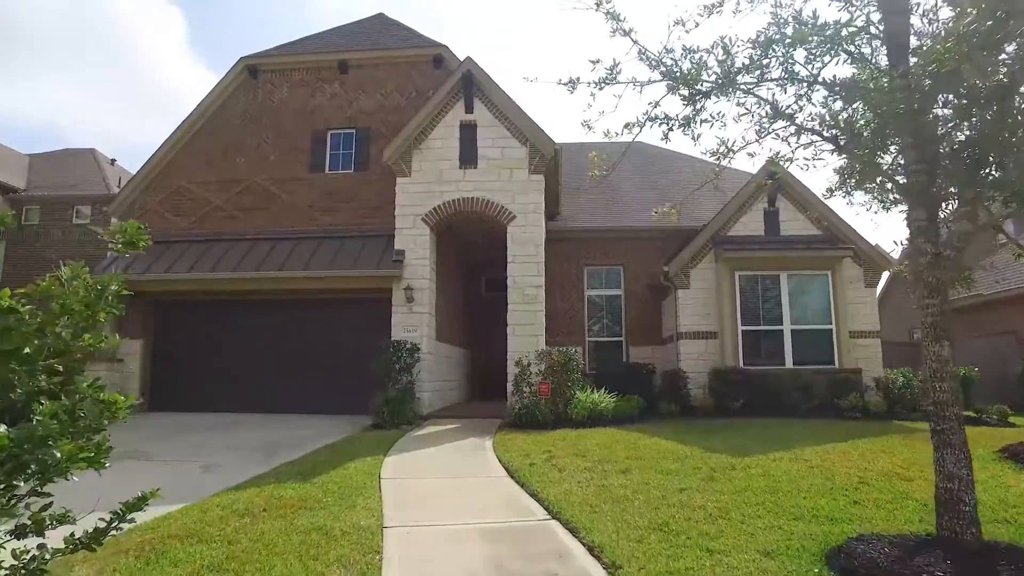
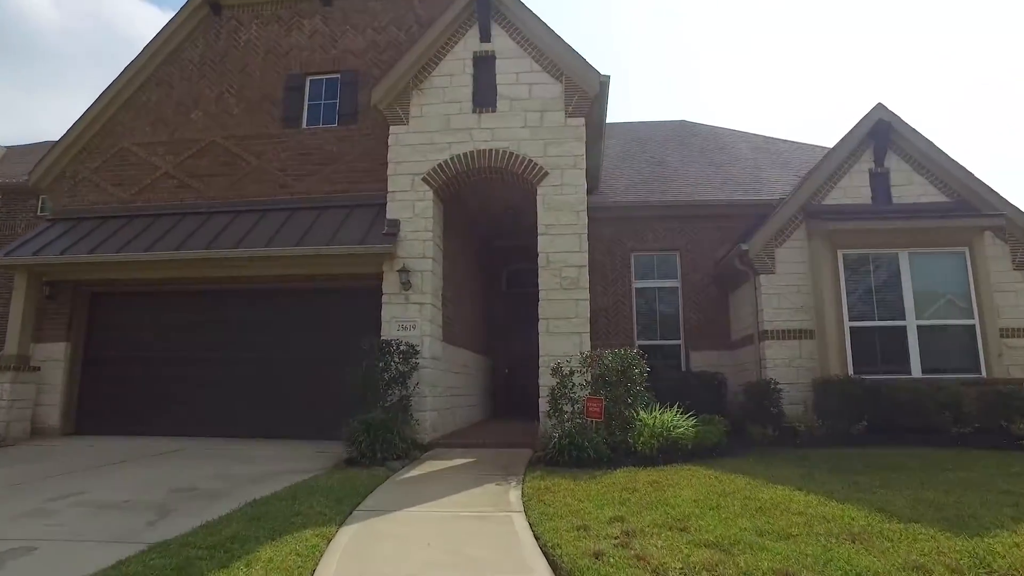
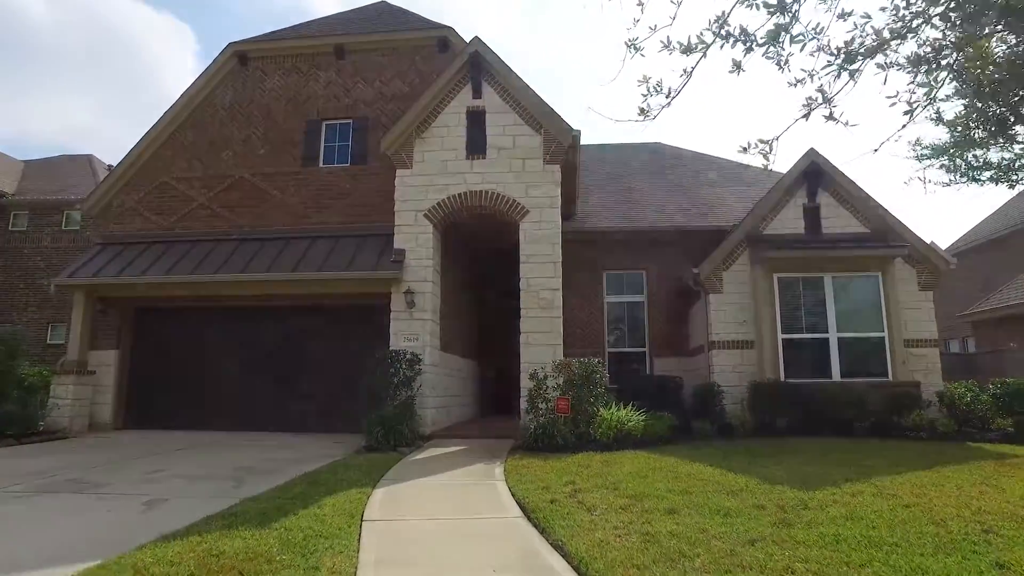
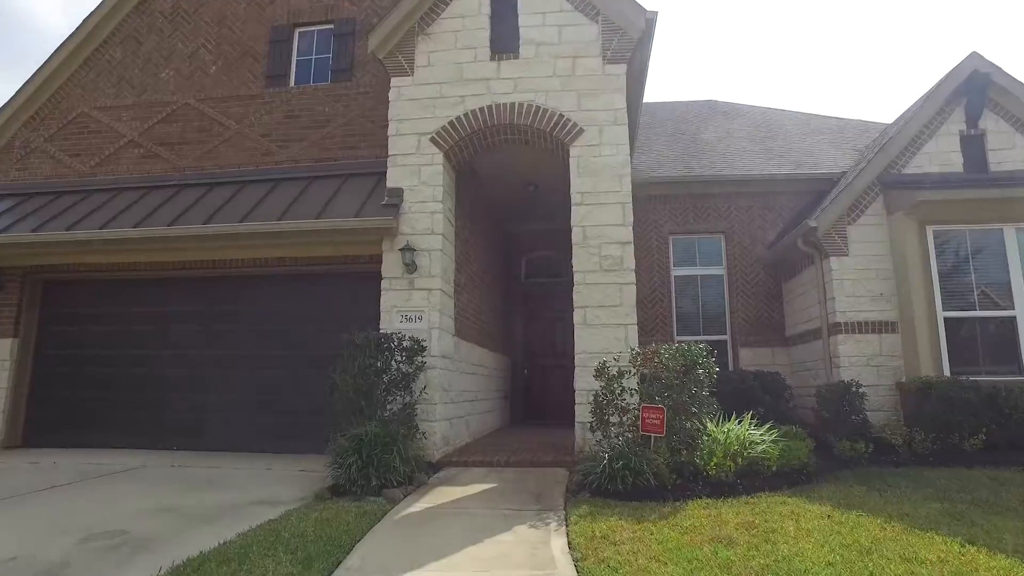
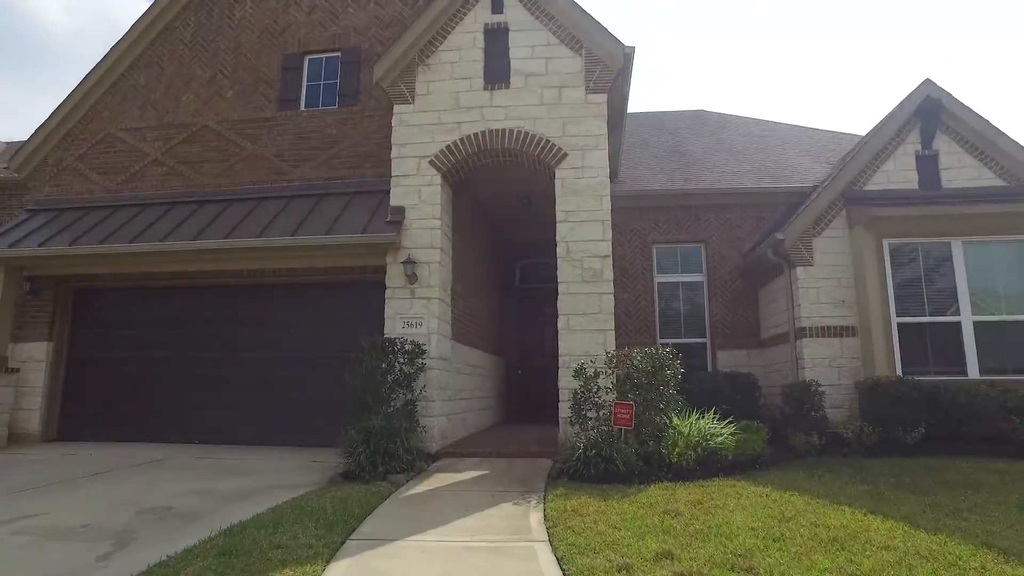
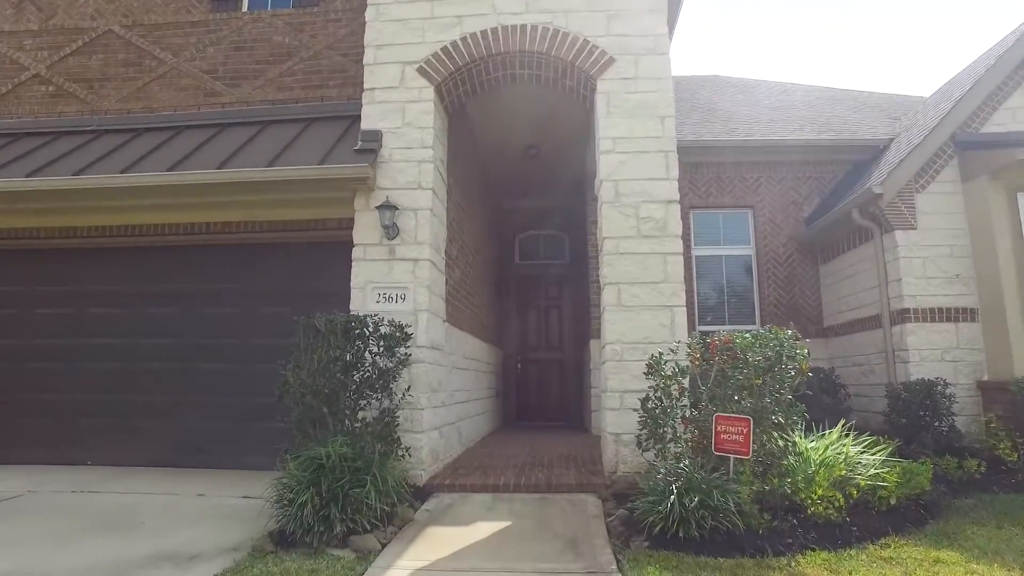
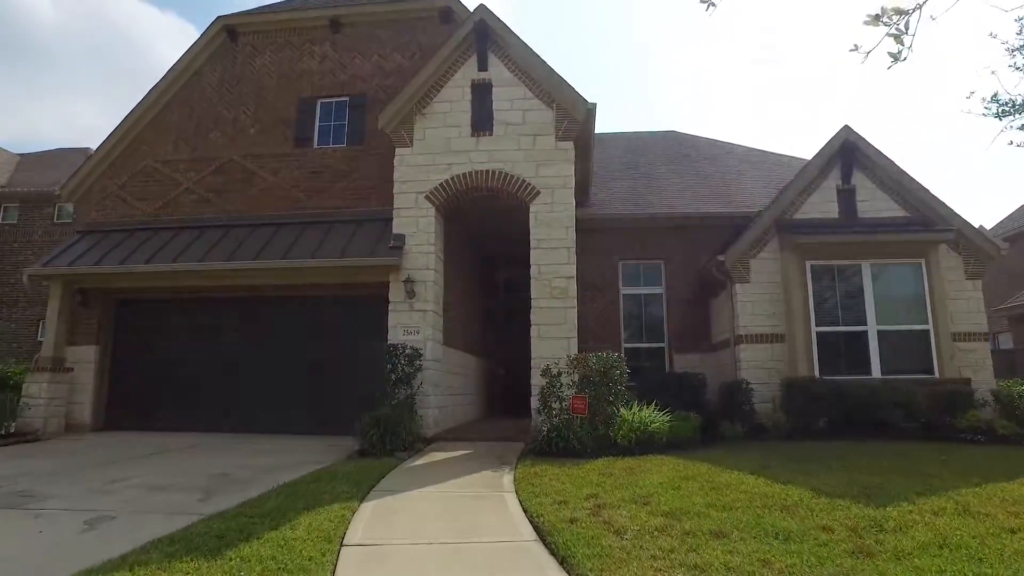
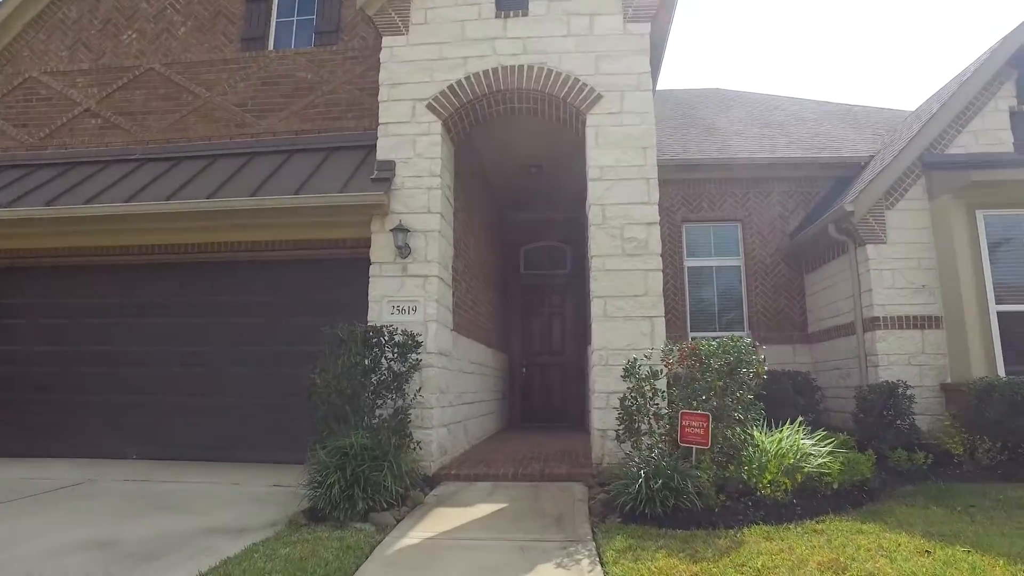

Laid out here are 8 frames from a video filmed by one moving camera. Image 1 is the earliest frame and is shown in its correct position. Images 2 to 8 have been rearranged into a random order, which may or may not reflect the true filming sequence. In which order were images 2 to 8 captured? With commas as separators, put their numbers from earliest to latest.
3, 7, 2, 5, 4, 8, 6
